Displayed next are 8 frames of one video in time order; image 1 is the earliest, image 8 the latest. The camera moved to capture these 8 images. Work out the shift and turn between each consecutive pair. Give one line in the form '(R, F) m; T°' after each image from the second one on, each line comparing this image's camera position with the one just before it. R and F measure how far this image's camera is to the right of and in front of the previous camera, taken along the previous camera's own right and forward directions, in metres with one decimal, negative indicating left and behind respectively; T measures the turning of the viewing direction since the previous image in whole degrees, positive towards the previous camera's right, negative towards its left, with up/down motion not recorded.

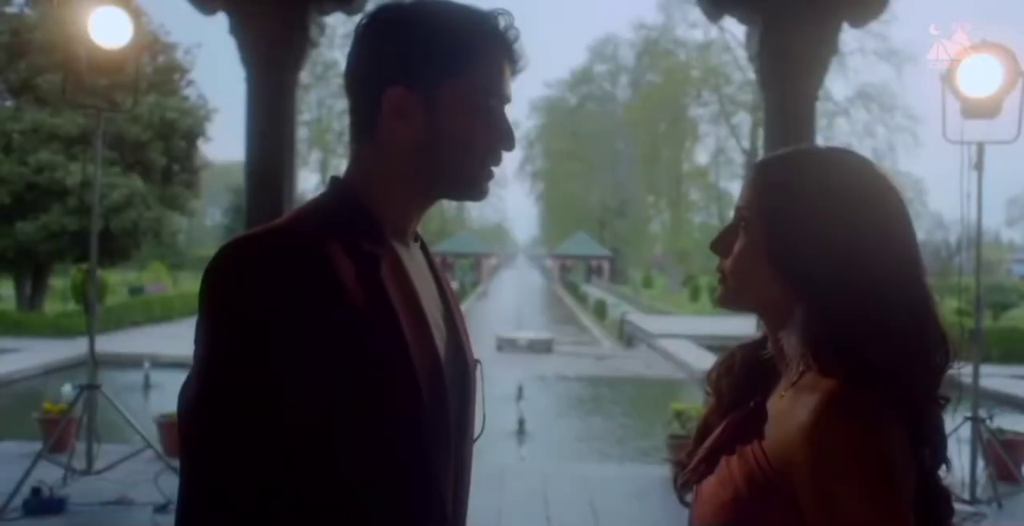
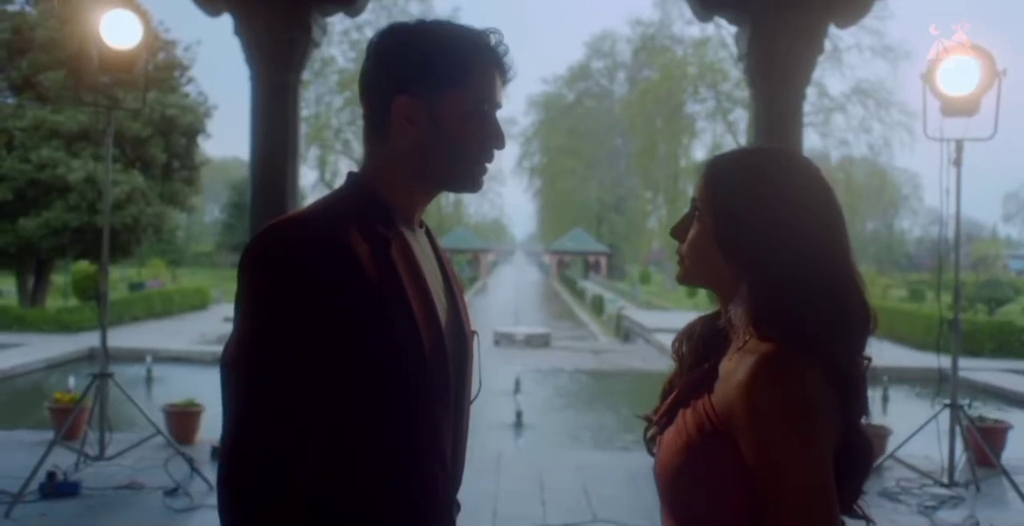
(0.0, -0.2) m; 0°
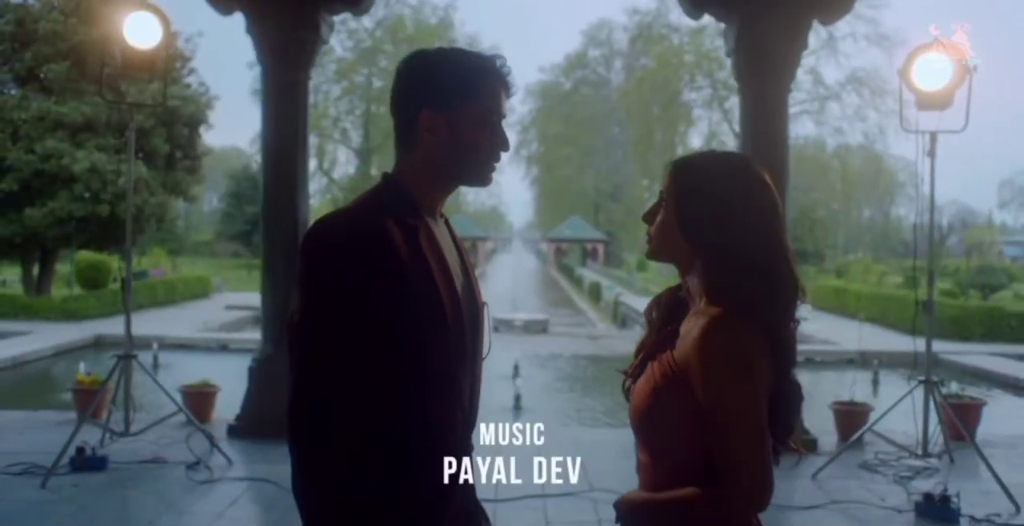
(0.0, -0.3) m; 0°
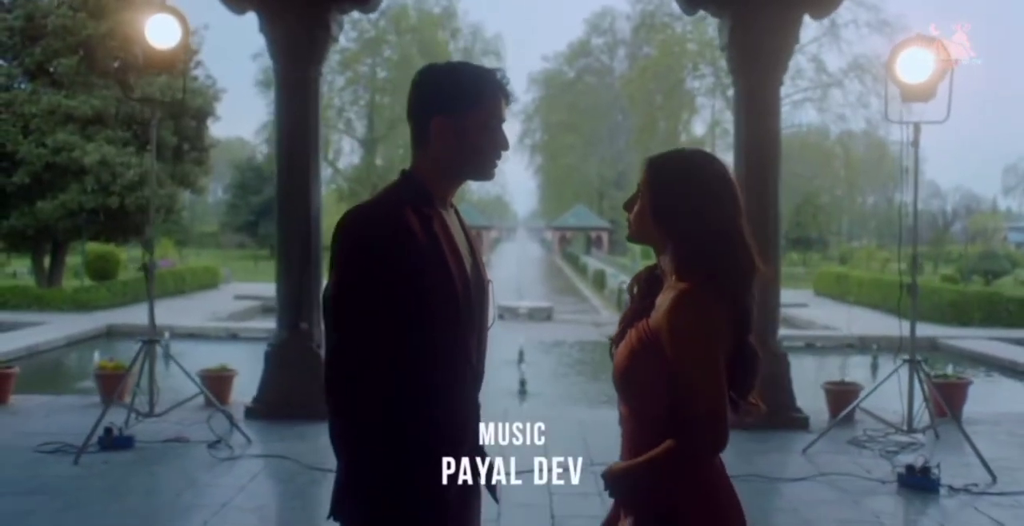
(0.0, -0.3) m; 0°
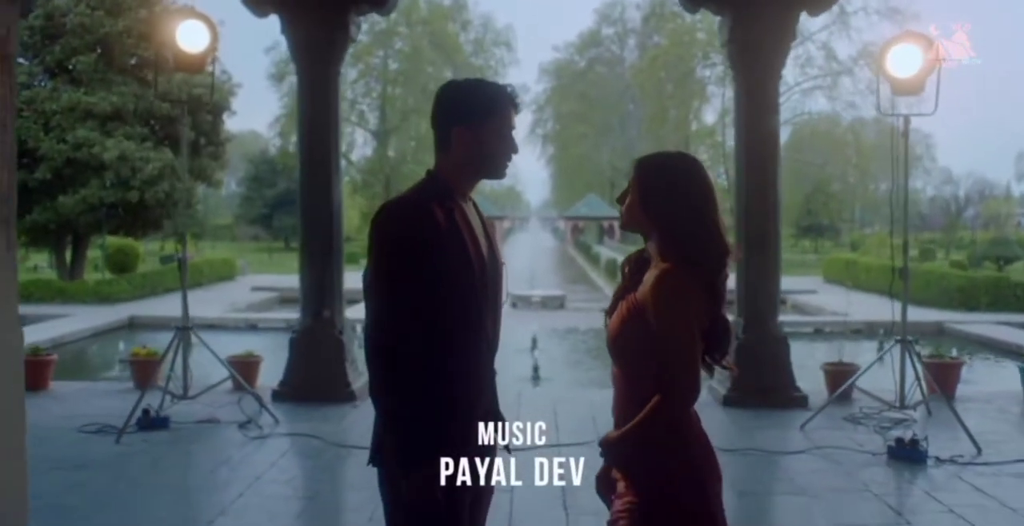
(0.0, -0.3) m; -1°
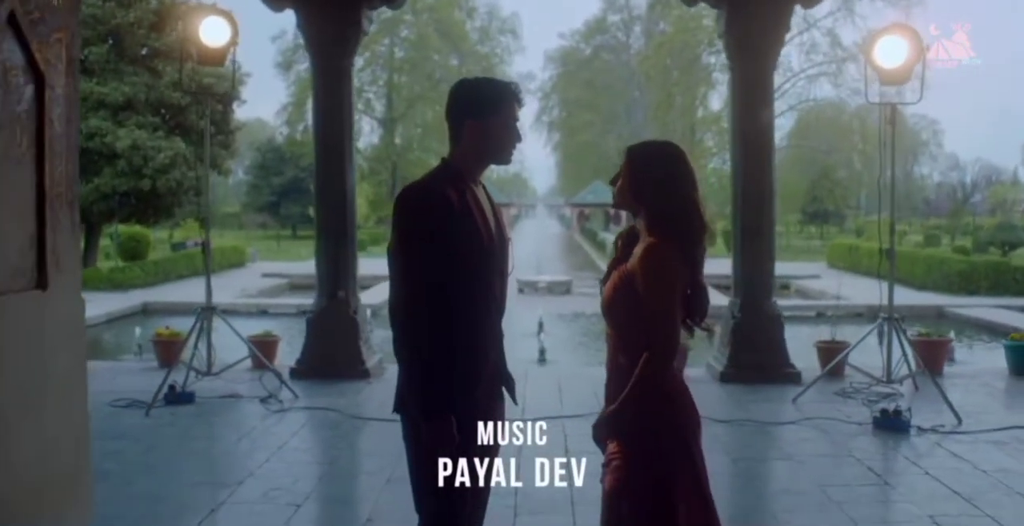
(0.0, -0.3) m; 0°
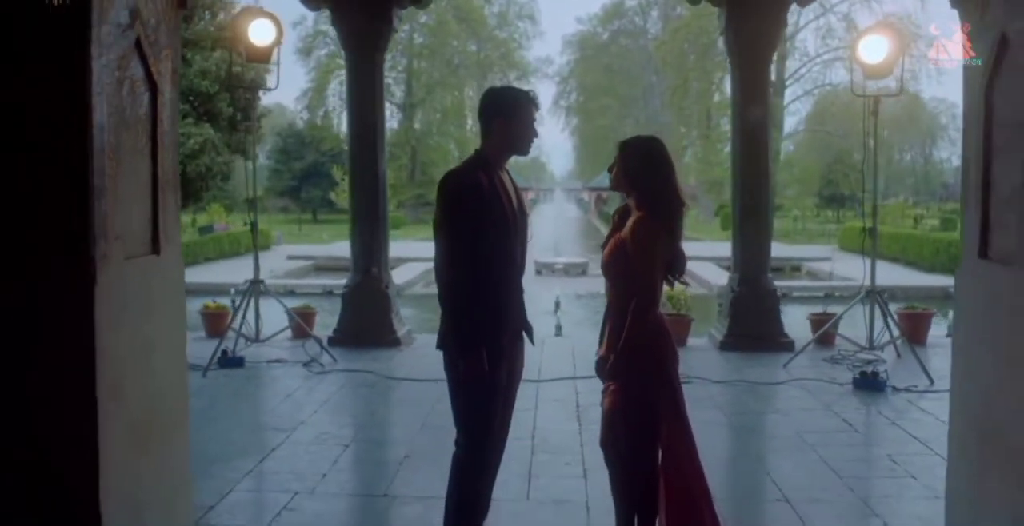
(0.0, -0.6) m; -1°
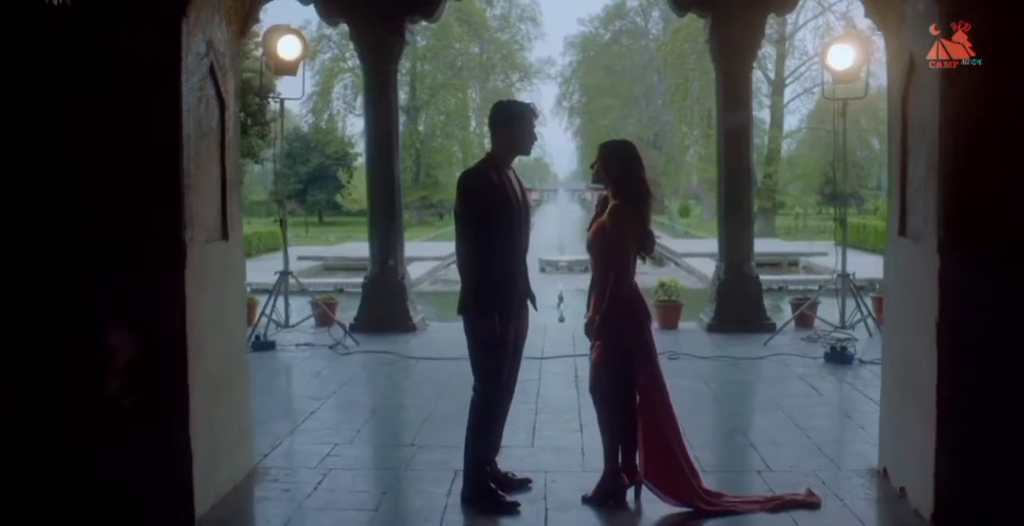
(0.0, -0.7) m; 0°
